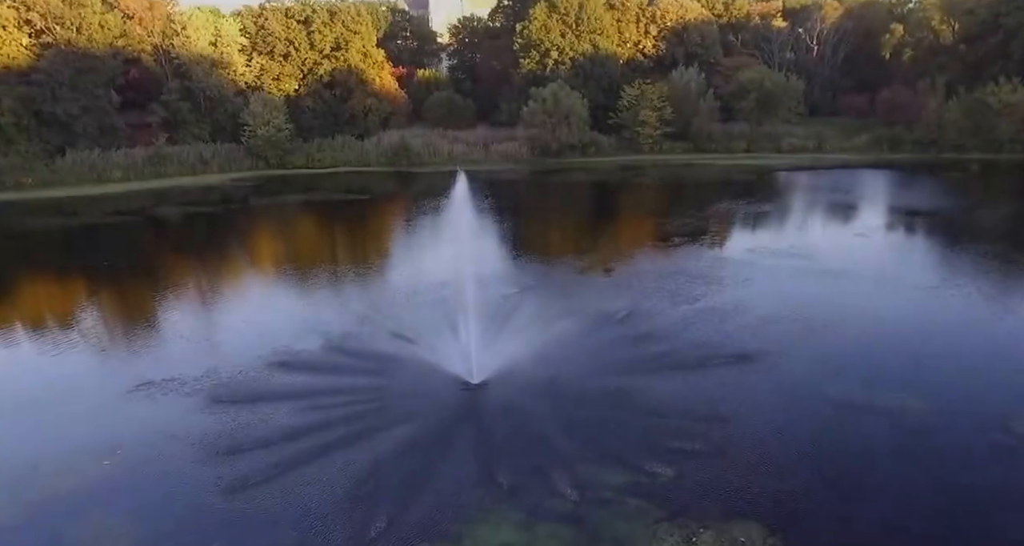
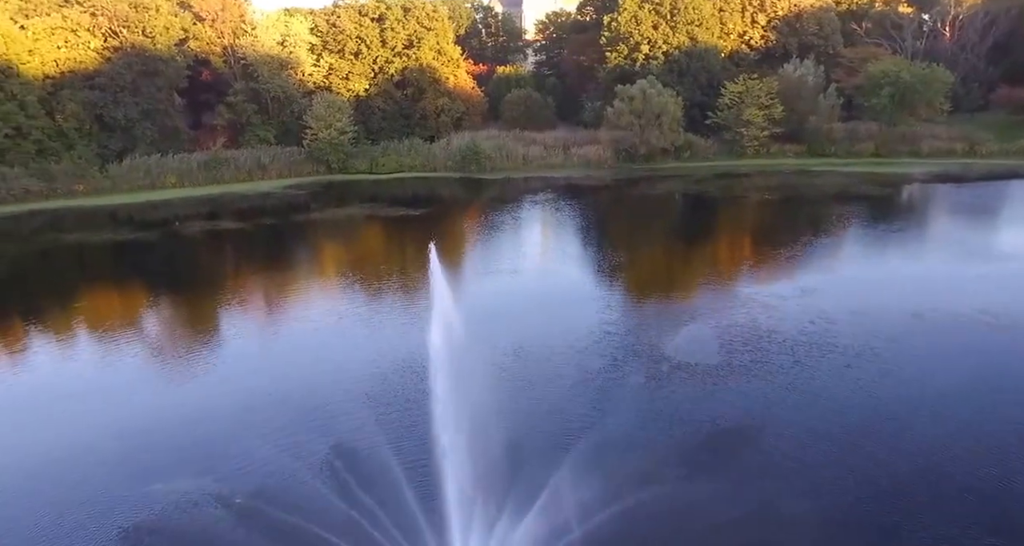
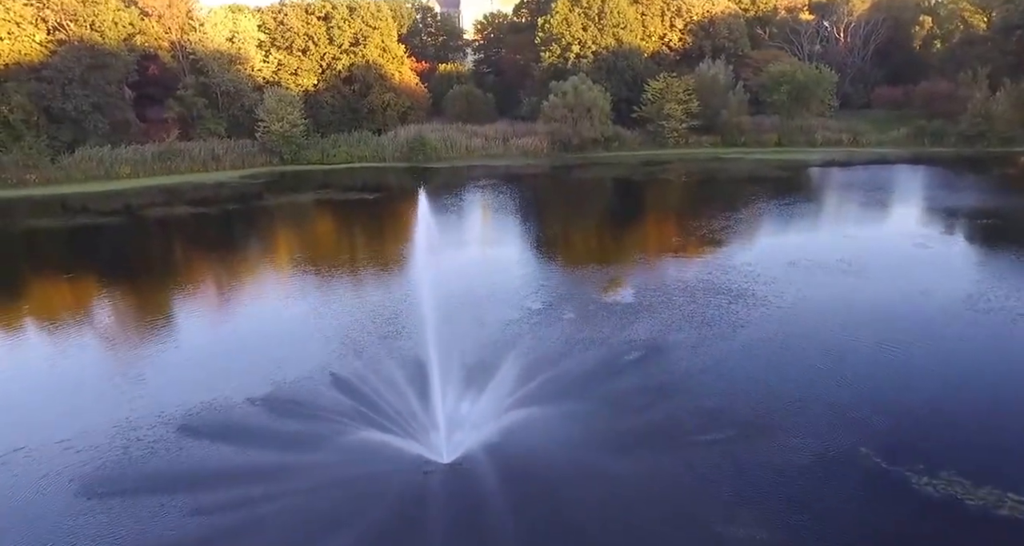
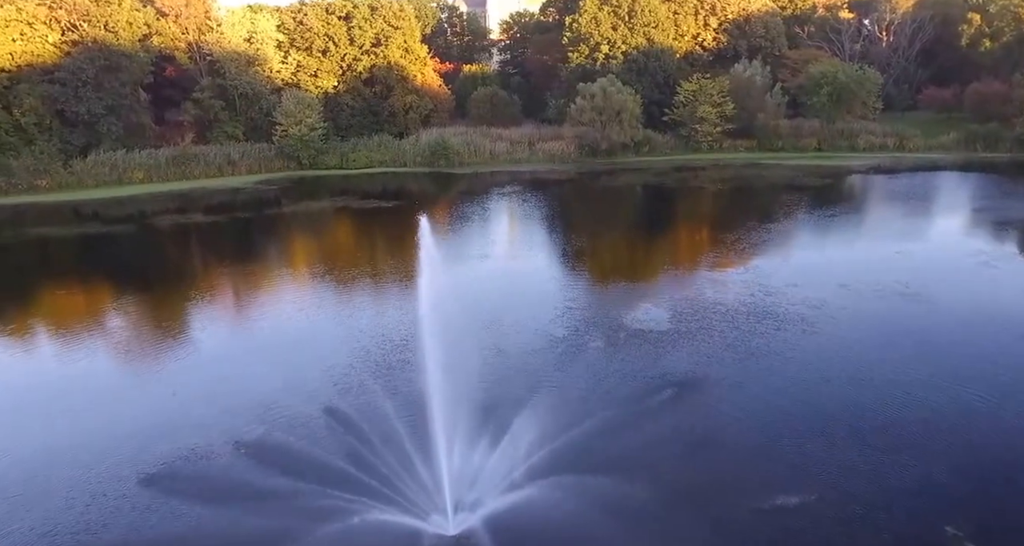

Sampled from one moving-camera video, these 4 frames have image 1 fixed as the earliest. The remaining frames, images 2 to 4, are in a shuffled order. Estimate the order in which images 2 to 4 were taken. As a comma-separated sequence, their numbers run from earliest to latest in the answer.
3, 4, 2
